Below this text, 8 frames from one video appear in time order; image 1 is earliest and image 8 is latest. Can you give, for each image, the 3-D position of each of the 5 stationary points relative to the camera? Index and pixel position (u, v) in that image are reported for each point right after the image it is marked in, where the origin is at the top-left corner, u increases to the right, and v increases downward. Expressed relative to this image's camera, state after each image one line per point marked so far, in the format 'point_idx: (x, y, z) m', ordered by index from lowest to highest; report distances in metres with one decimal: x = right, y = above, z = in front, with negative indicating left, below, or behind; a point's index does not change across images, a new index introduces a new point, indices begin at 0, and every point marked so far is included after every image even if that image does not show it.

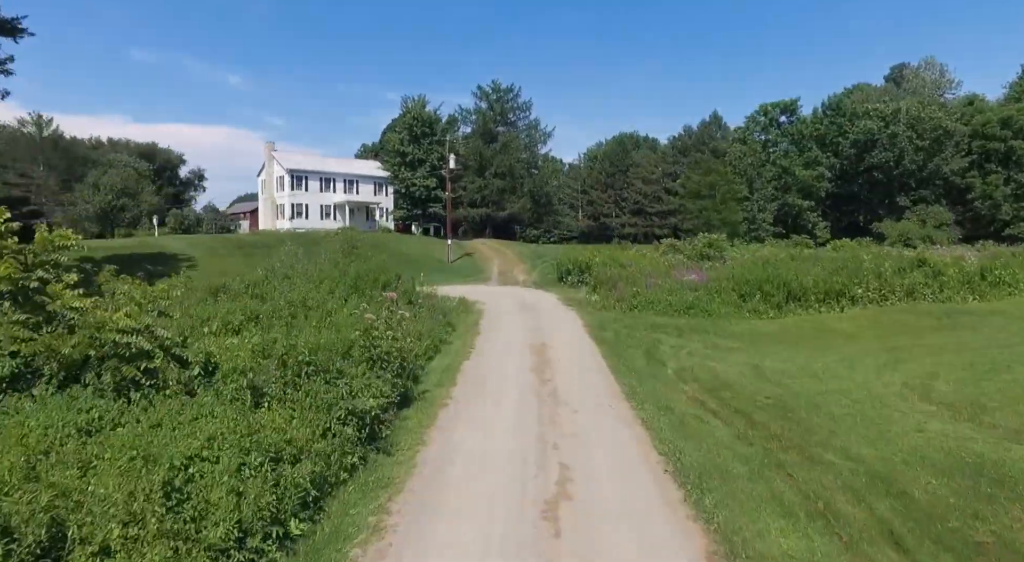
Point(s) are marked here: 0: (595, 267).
0: (+2.8, +0.4, +18.9) m
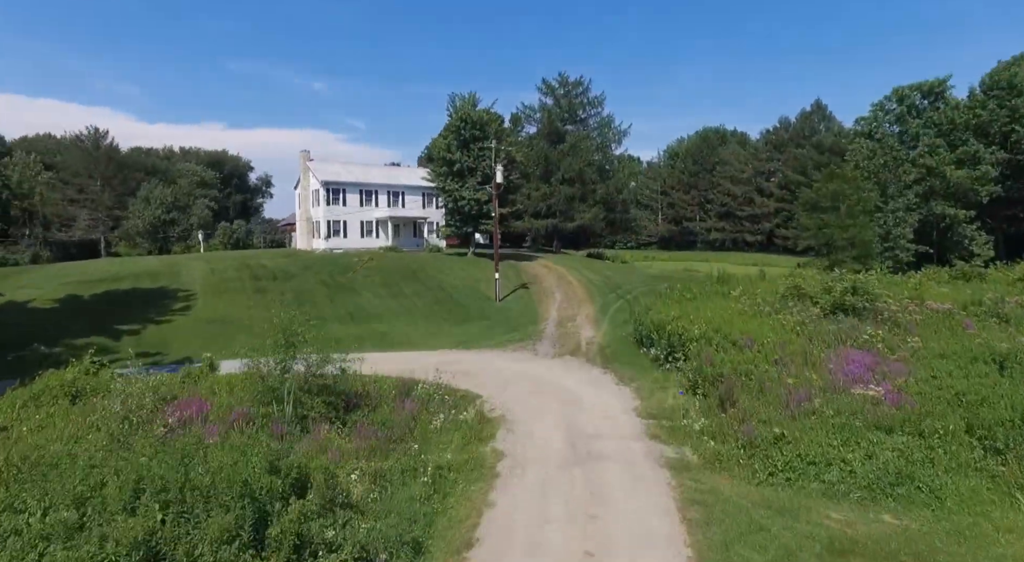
0: (+4.0, -1.4, +12.4) m
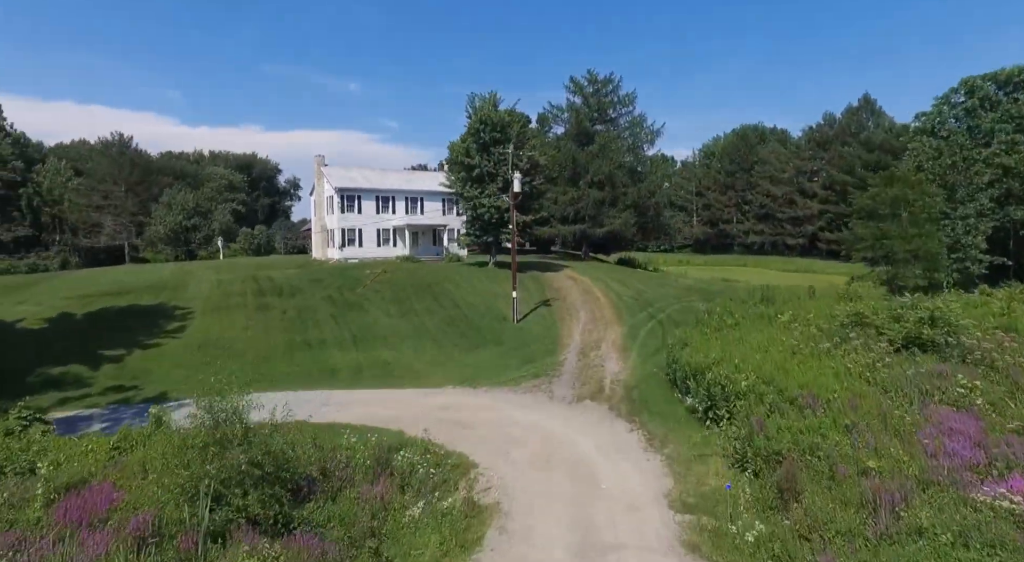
0: (+4.1, -2.1, +10.1) m
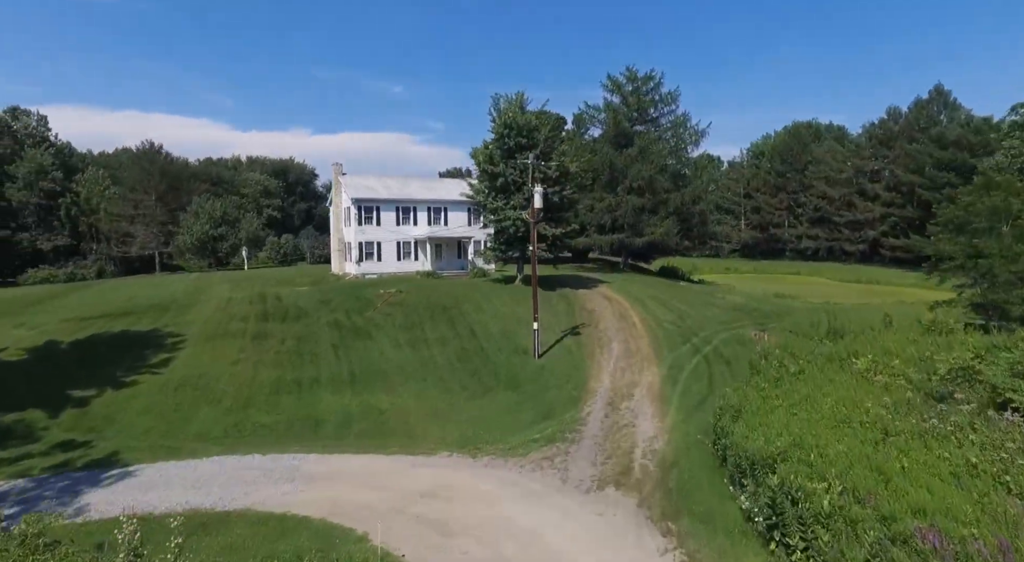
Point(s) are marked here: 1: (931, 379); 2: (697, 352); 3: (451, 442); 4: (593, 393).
0: (+3.9, -3.1, +7.0) m
1: (+9.6, -2.2, +12.9) m
2: (+6.4, -2.4, +19.6) m
3: (-1.4, -3.7, +13.0) m
4: (+2.3, -3.1, +15.7) m
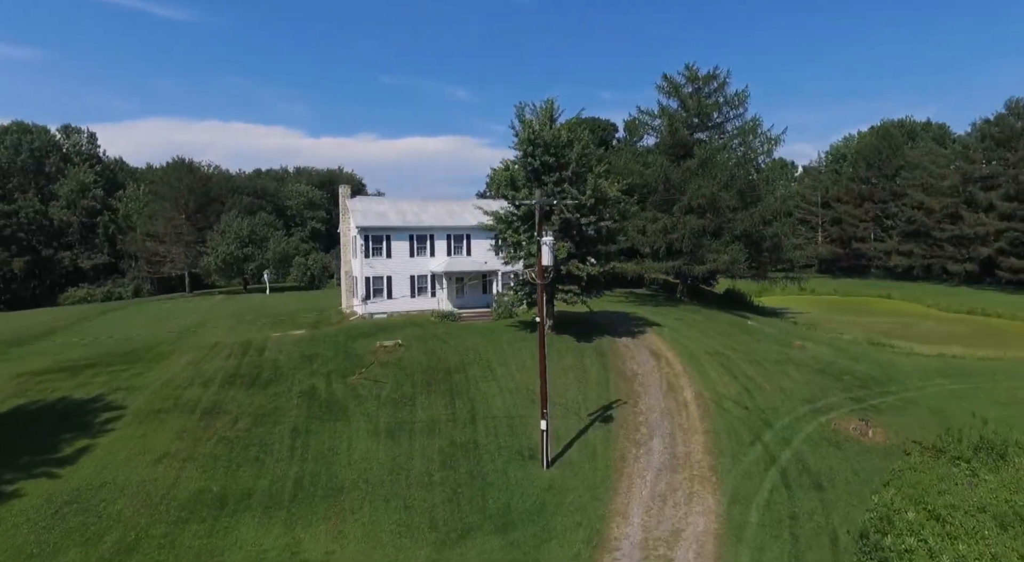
0: (+2.6, -5.1, +1.8) m
1: (+8.9, -4.3, +7.0) m
2: (+6.5, -4.5, +14.0) m
3: (-2.0, -5.6, +8.2) m
4: (+1.9, -5.1, +10.5) m
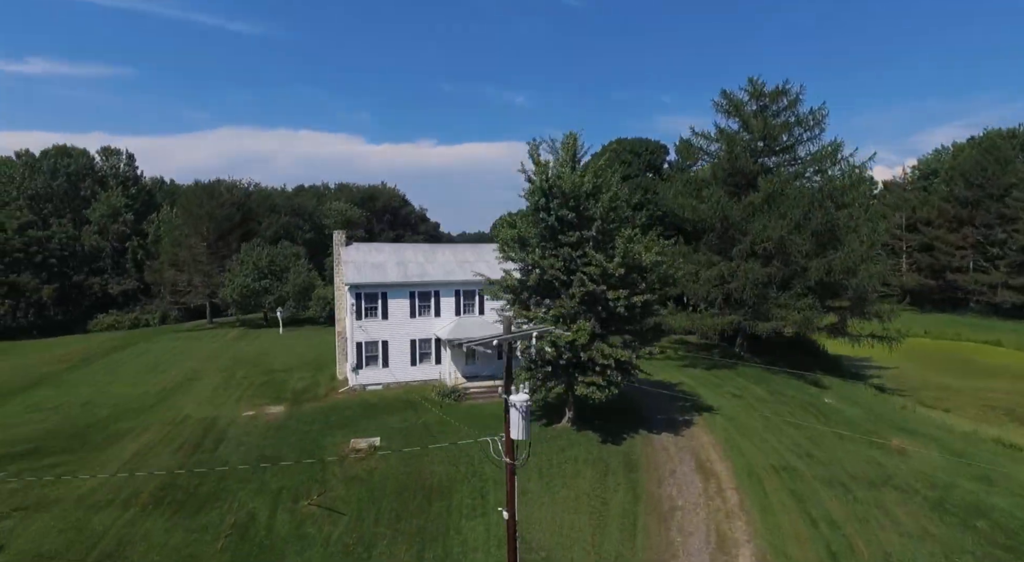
0: (+0.7, -7.7, -3.2) m
1: (+7.4, -7.0, +1.4) m
2: (+5.7, -7.3, +8.7) m
3: (-3.3, -8.2, +3.7) m
4: (+0.8, -7.8, +5.6) m
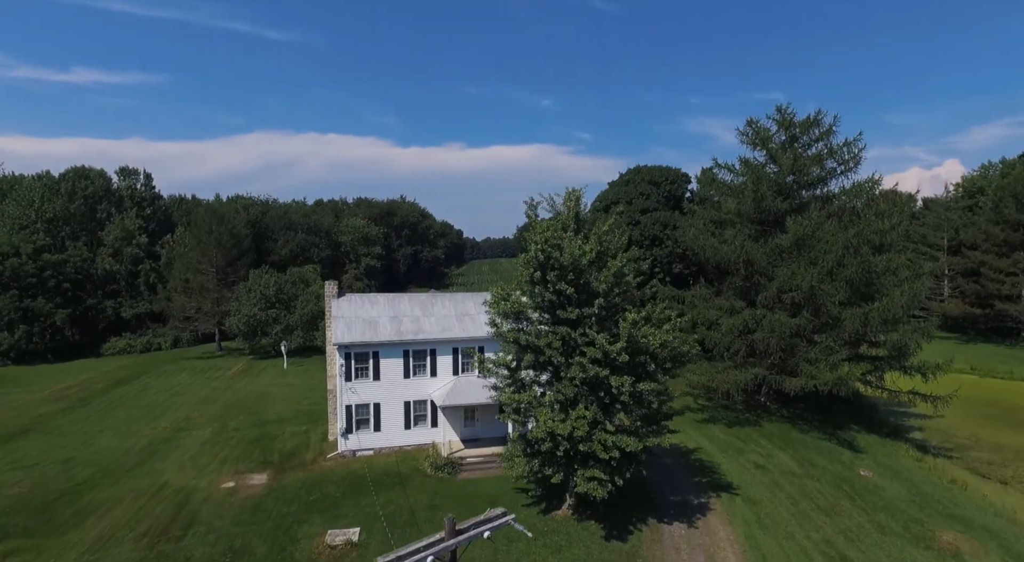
0: (-0.5, -9.9, -5.0) m
1: (+6.4, -9.3, -0.8) m
2: (+5.0, -9.5, +6.5) m
3: (-4.2, -10.4, +2.0) m
4: (0.0, -10.0, +3.7) m
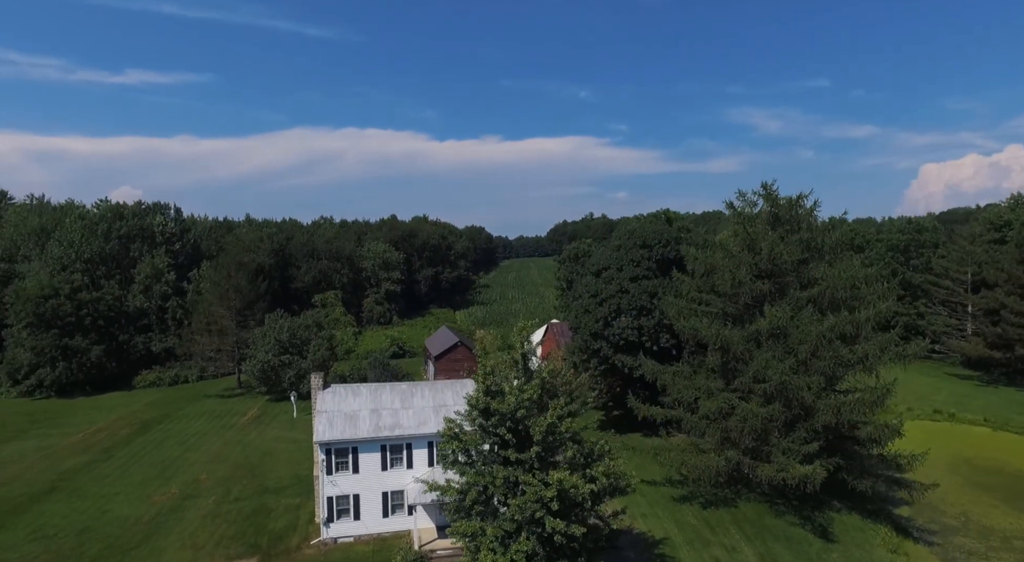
0: (-3.5, -14.5, -3.6) m
1: (+3.7, -13.8, +0.2) m
2: (+2.8, -14.0, +7.6) m
3: (-6.8, -14.9, +3.6) m
4: (-2.4, -14.5, +5.1) m
